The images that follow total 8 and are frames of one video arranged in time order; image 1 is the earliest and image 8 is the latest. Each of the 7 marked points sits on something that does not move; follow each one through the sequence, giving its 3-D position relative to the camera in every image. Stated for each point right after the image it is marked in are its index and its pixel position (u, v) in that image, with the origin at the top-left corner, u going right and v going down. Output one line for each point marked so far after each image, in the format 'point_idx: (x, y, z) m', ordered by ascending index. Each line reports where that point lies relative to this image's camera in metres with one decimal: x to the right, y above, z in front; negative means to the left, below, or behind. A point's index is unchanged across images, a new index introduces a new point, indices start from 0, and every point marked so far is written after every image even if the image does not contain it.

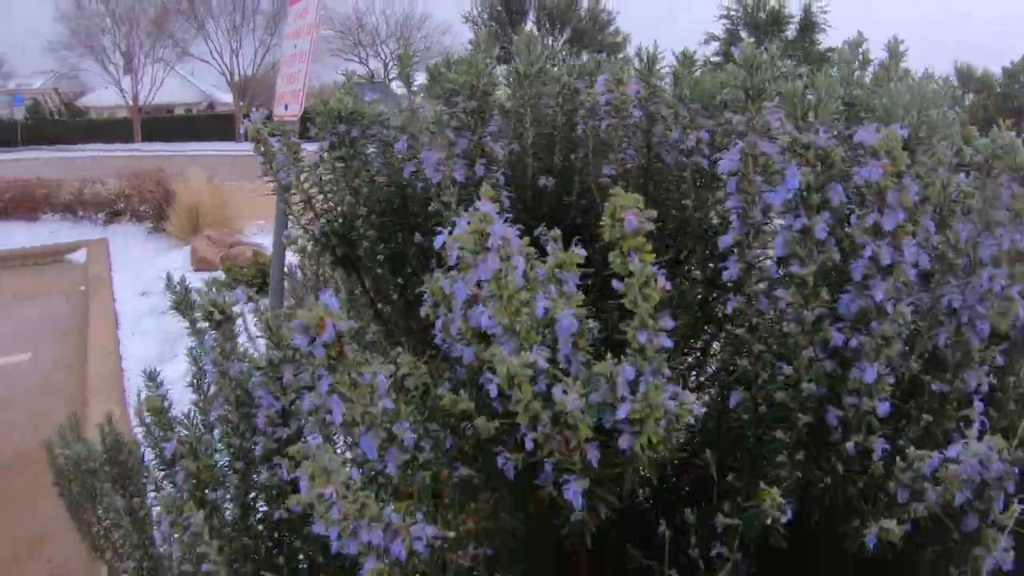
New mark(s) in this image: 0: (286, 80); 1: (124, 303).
0: (-0.8, +0.7, +2.8) m
1: (-2.9, -0.1, +6.0) m
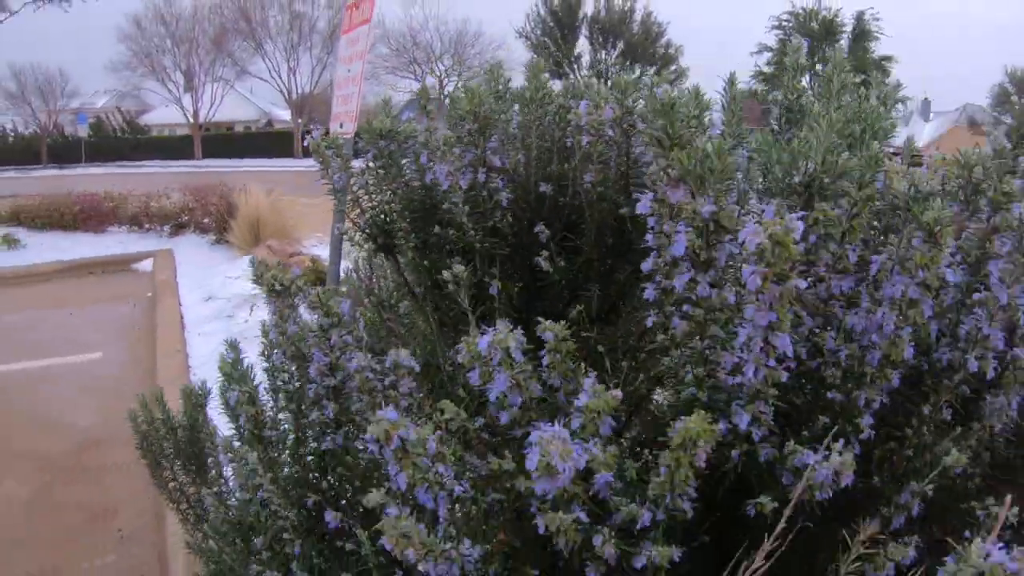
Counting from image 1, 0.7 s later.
0: (-0.7, +0.7, +3.1) m
1: (-2.6, -0.2, +6.5) m
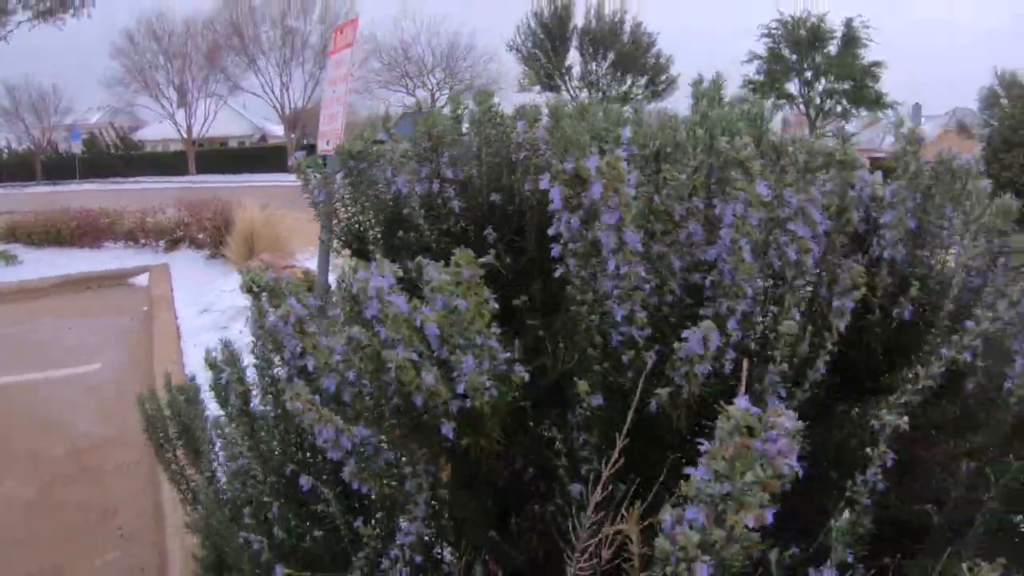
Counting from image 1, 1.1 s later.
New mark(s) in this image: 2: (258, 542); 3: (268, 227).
0: (-0.8, +0.7, +3.3) m
1: (-2.7, -0.3, +6.6) m
2: (-0.5, -0.5, +1.4) m
3: (-2.7, +0.7, +9.0) m
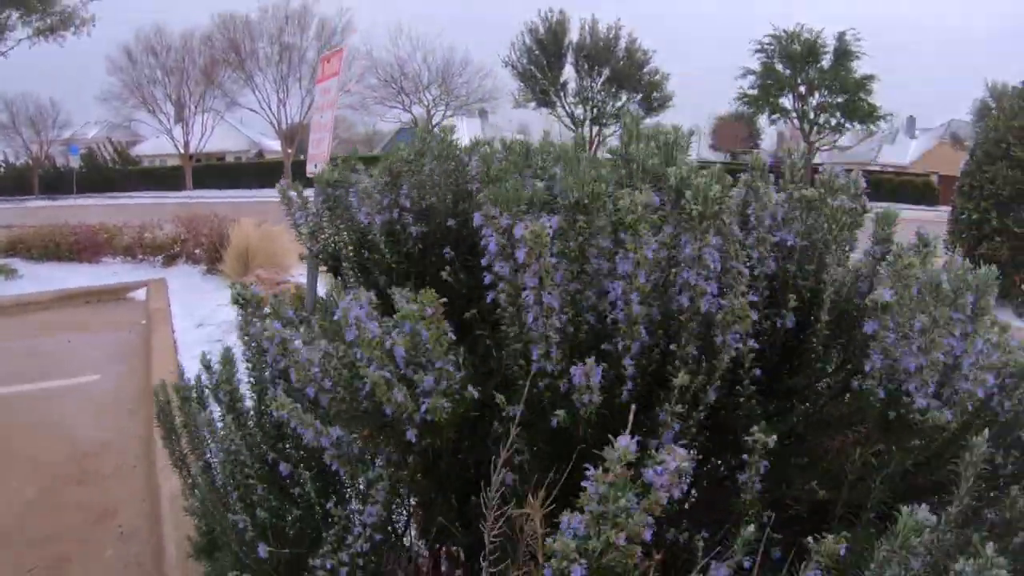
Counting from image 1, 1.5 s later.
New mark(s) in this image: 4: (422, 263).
0: (-0.9, +0.6, +3.6) m
1: (-2.8, -0.4, +6.9) m
2: (-0.6, -0.5, +1.7) m
3: (-2.8, +0.5, +9.2) m
4: (-0.2, +0.1, +2.0) m
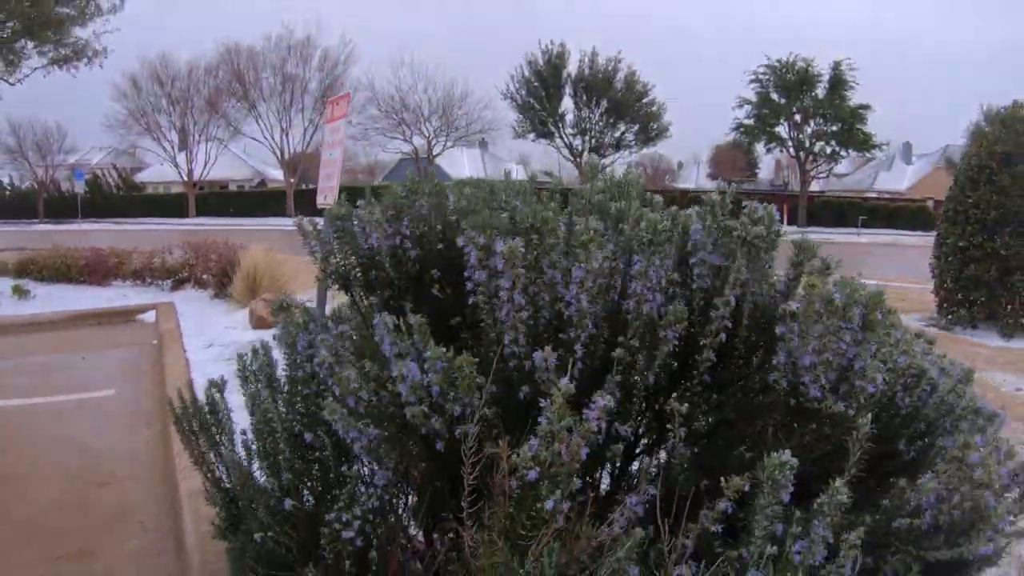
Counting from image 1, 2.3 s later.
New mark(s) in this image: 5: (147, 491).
0: (-0.9, +0.5, +4.0) m
1: (-2.9, -0.6, +7.2) m
2: (-0.6, -0.5, +2.1) m
3: (-2.9, +0.2, +9.6) m
4: (-0.3, 0.0, +2.4) m
5: (-2.0, -1.1, +4.3) m
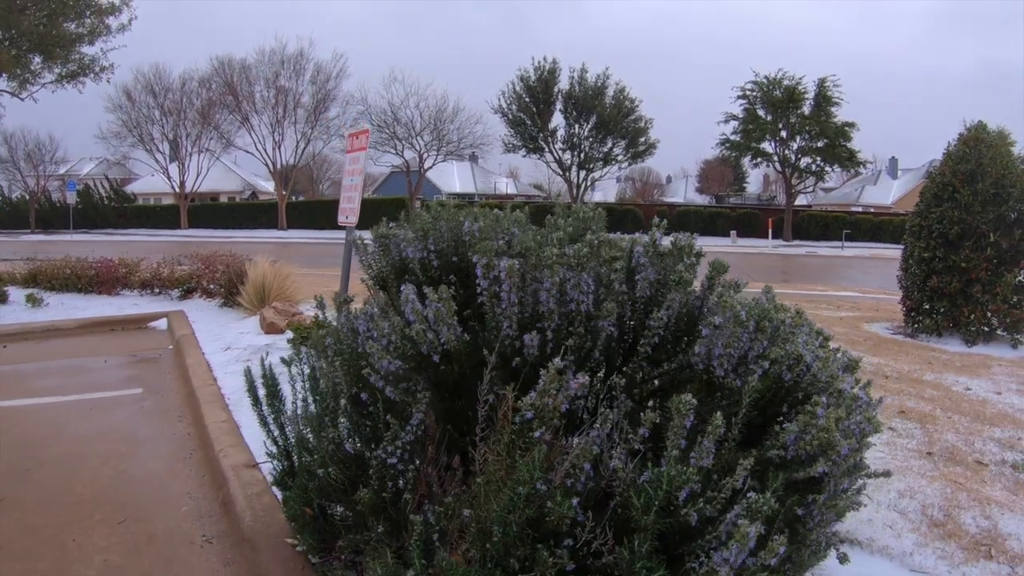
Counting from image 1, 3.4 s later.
0: (-1.0, +0.5, +4.7) m
1: (-3.0, -0.7, +7.9) m
2: (-0.6, -0.5, +2.7) m
3: (-3.0, +0.1, +10.3) m
4: (-0.3, 0.0, +3.1) m
5: (-2.0, -1.1, +5.0) m
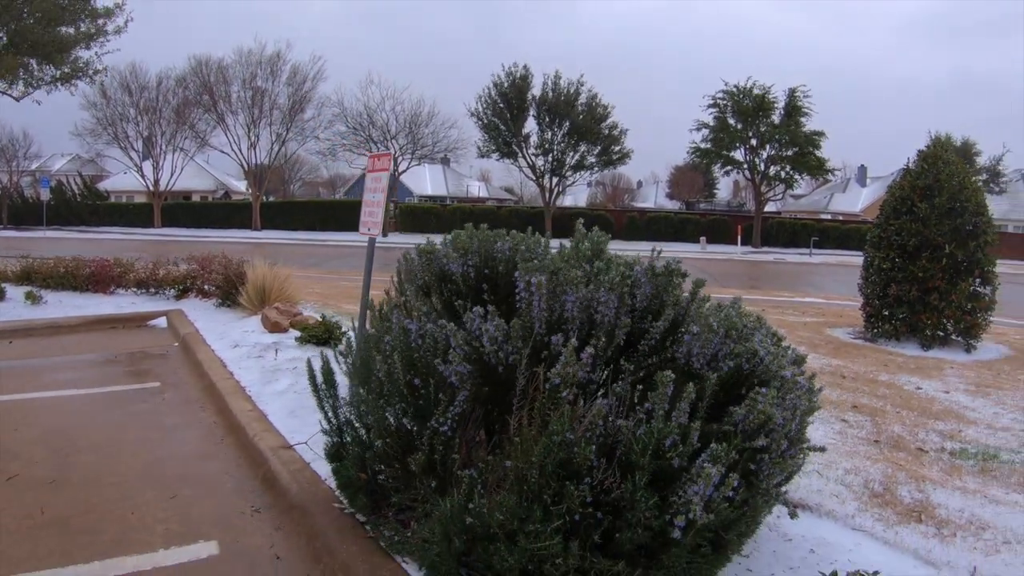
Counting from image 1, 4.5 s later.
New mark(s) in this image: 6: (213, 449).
0: (-0.9, +0.5, +5.3) m
1: (-3.0, -0.7, +8.4) m
2: (-0.5, -0.5, +3.3) m
3: (-3.2, +0.1, +10.8) m
4: (-0.2, 0.0, +3.7) m
5: (-2.0, -1.1, +5.5) m
6: (-2.1, -1.1, +5.6) m
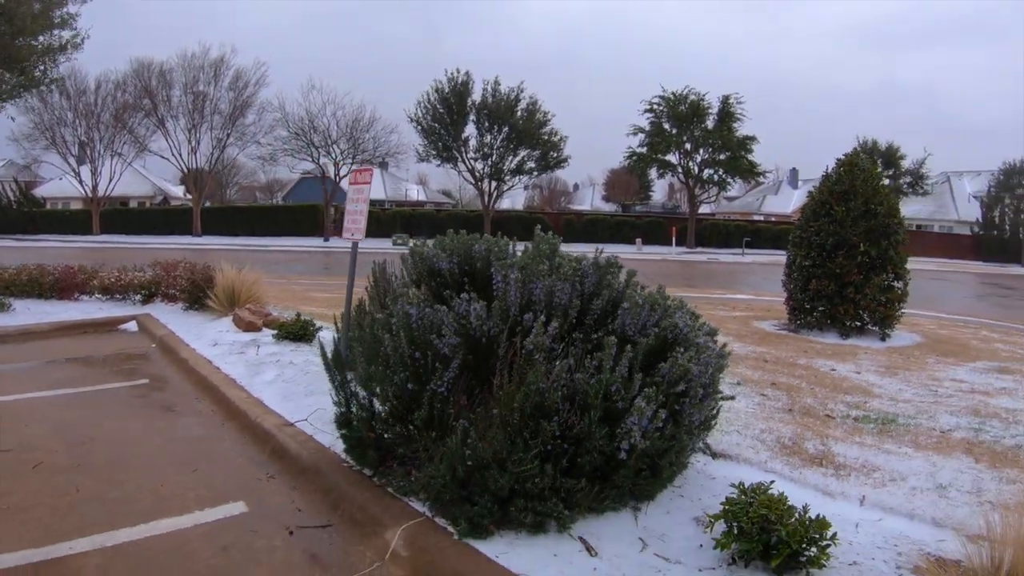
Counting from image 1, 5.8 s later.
0: (-1.2, +0.5, +6.0) m
1: (-3.5, -0.7, +9.0) m
2: (-0.6, -0.5, +4.1) m
3: (-3.8, +0.1, +11.4) m
4: (-0.3, 0.0, +4.5) m
5: (-2.2, -1.1, +6.2) m
6: (-2.3, -1.1, +6.2) m
